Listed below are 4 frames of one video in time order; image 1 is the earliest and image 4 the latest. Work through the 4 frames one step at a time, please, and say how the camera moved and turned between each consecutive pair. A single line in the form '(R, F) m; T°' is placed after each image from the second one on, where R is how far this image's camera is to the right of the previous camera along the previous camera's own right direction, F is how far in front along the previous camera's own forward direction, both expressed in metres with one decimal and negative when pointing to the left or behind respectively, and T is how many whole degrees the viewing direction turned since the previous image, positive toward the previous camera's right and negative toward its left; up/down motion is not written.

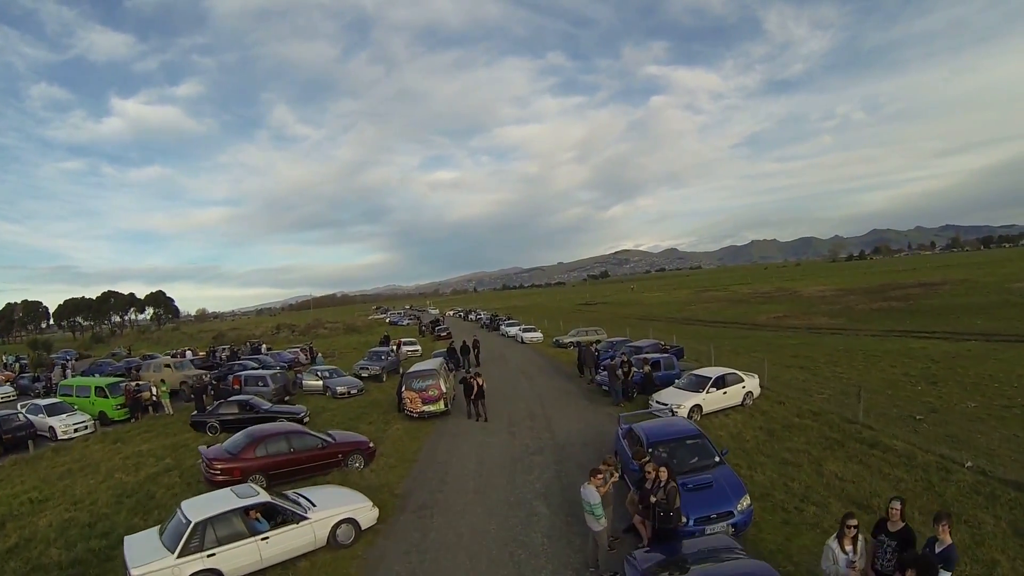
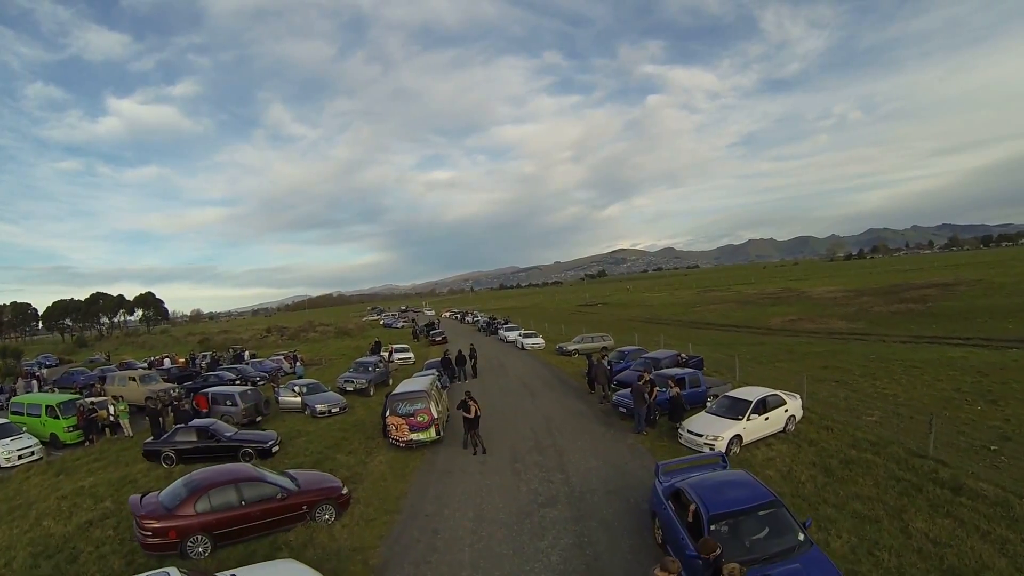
(-0.1, +1.5) m; 0°
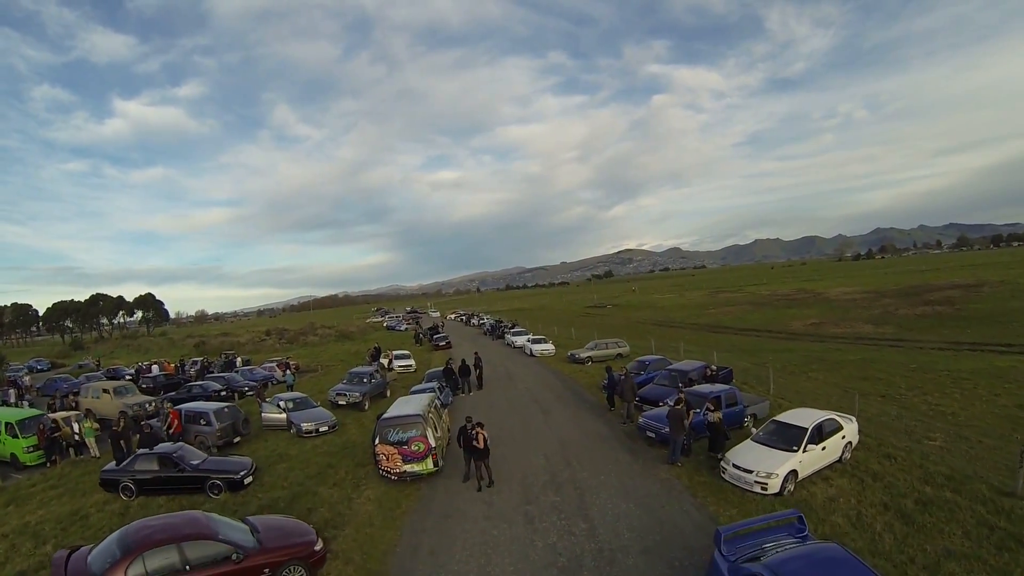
(-0.1, +1.2) m; 0°
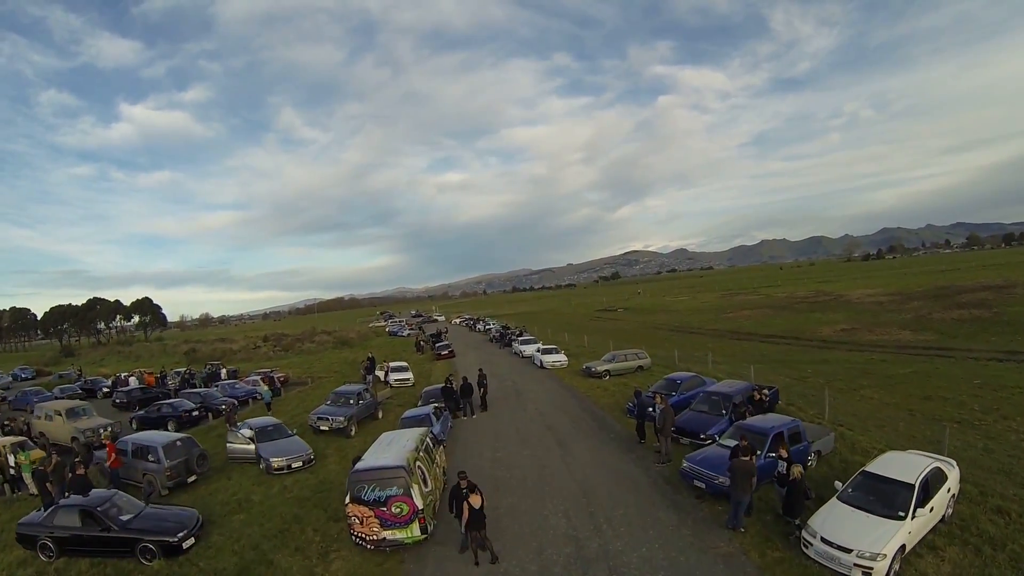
(-0.1, +1.6) m; -1°
